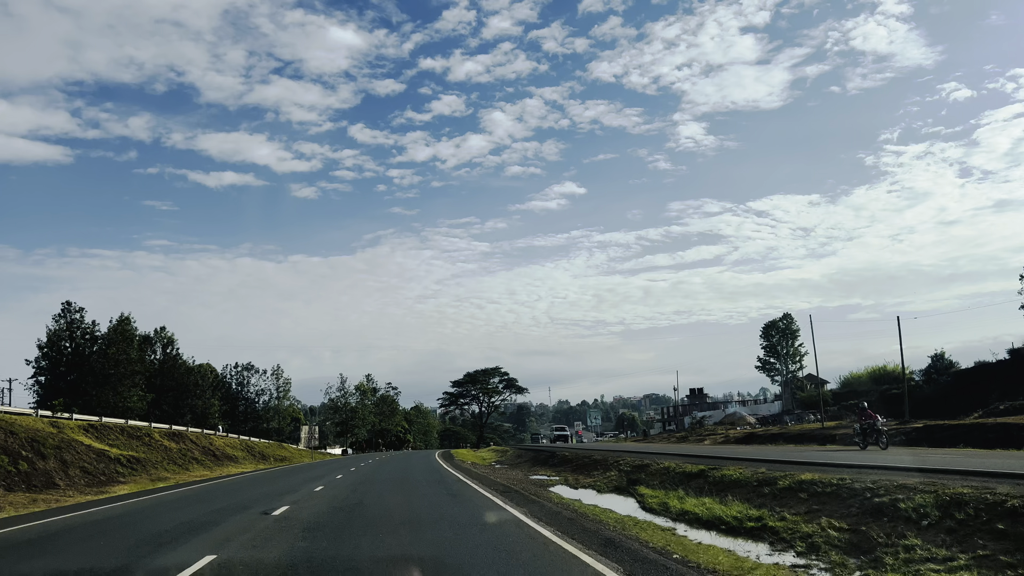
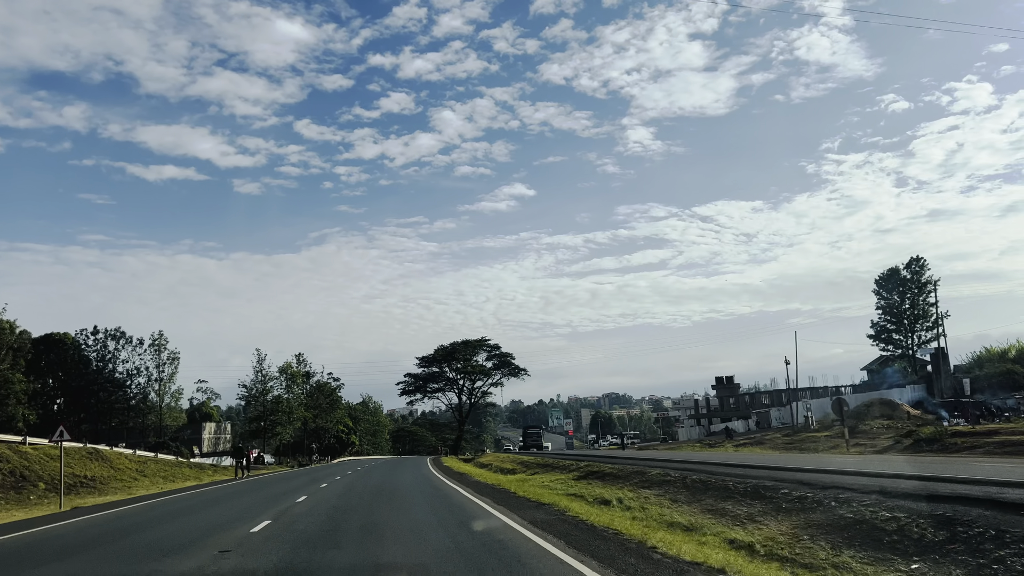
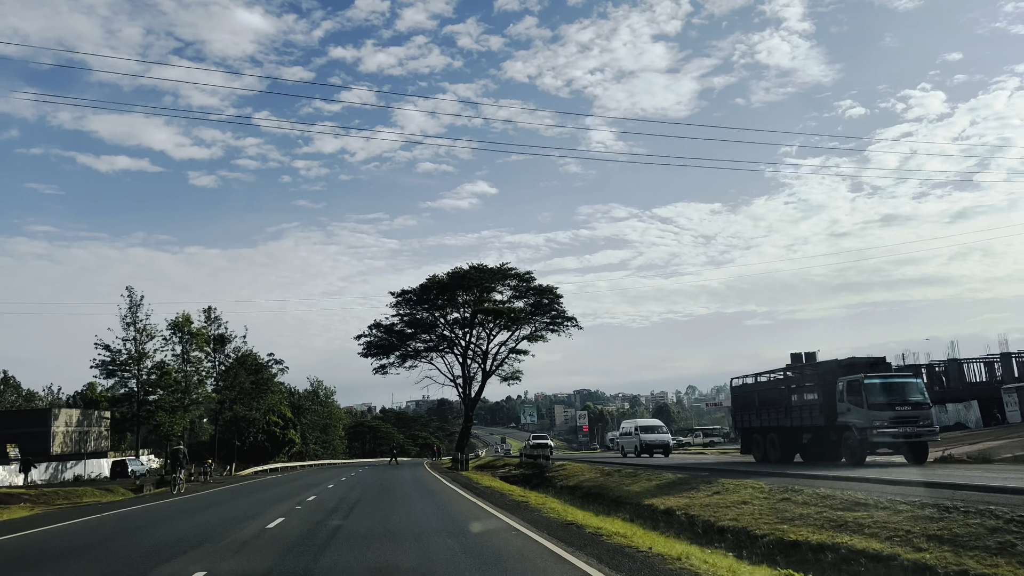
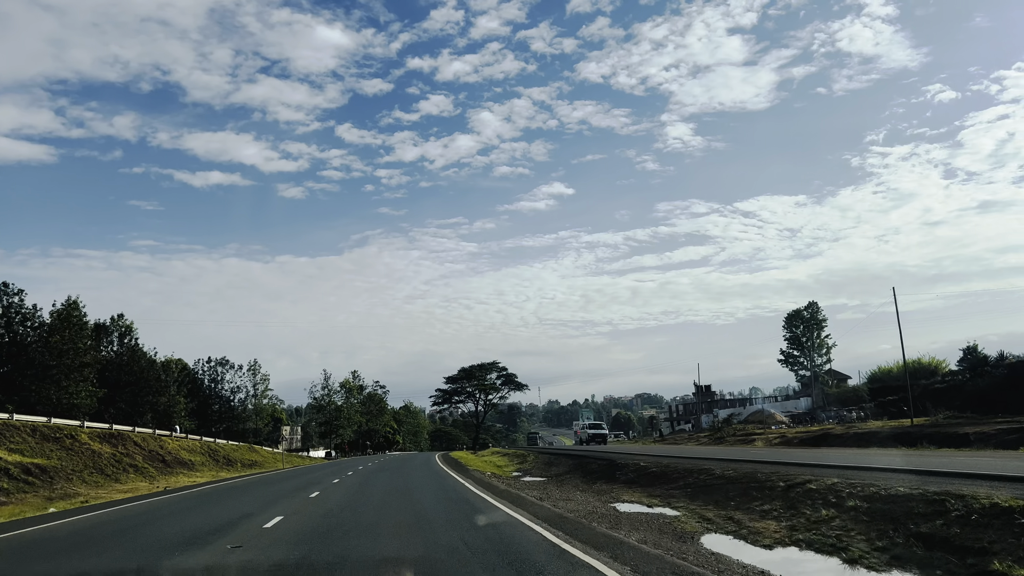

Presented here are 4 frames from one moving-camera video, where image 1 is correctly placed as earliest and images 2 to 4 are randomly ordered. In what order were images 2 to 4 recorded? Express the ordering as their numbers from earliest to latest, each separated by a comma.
4, 2, 3
